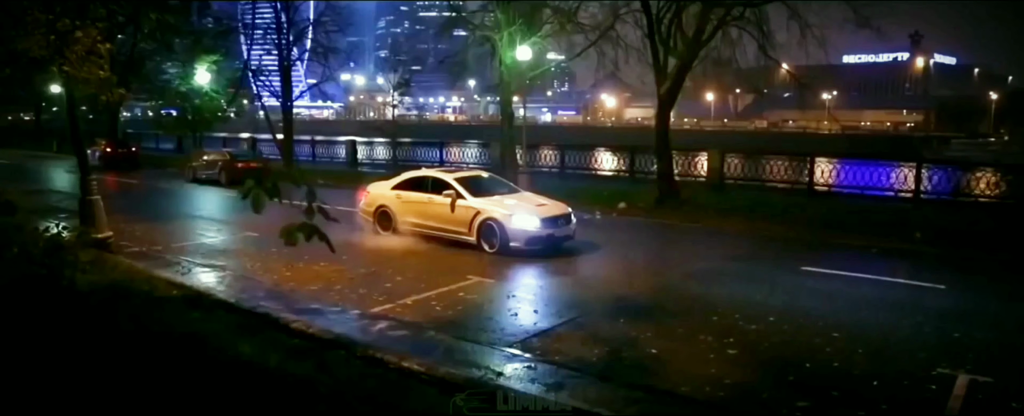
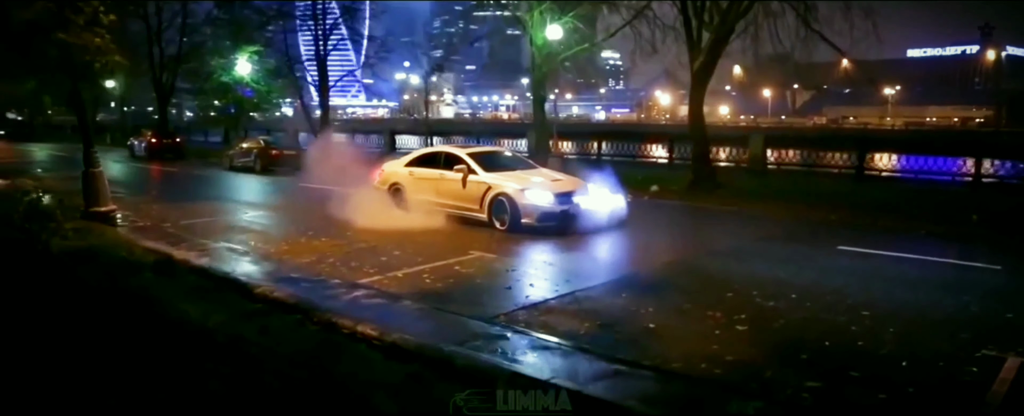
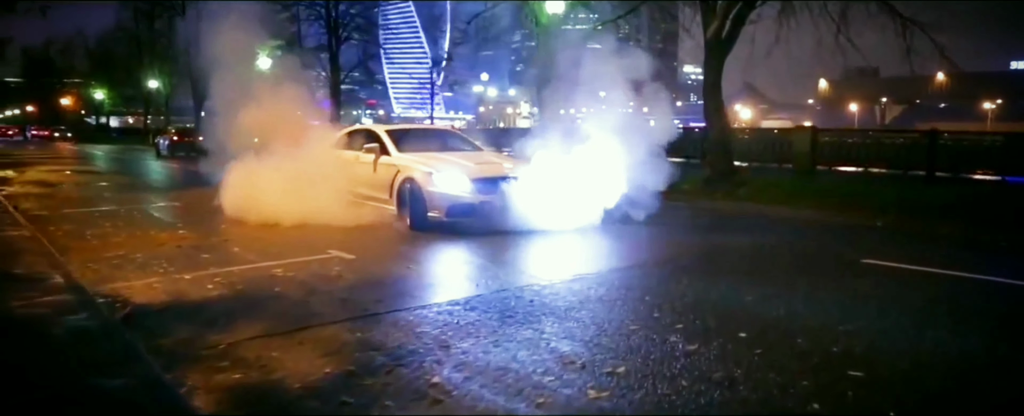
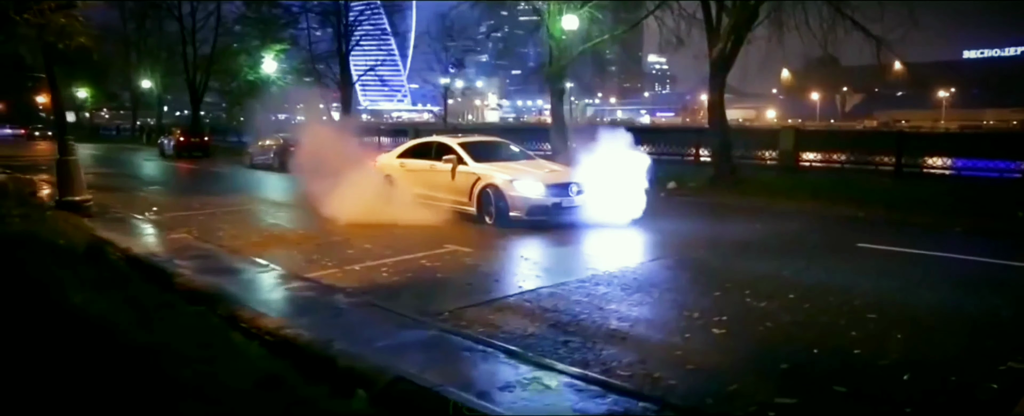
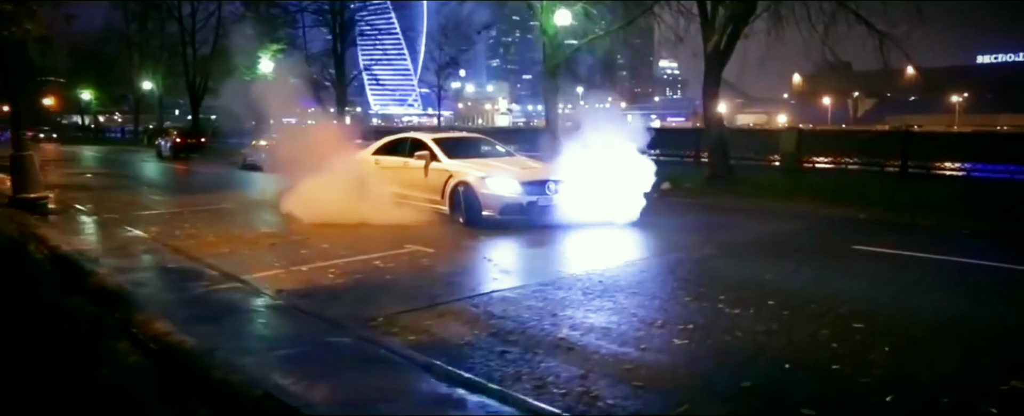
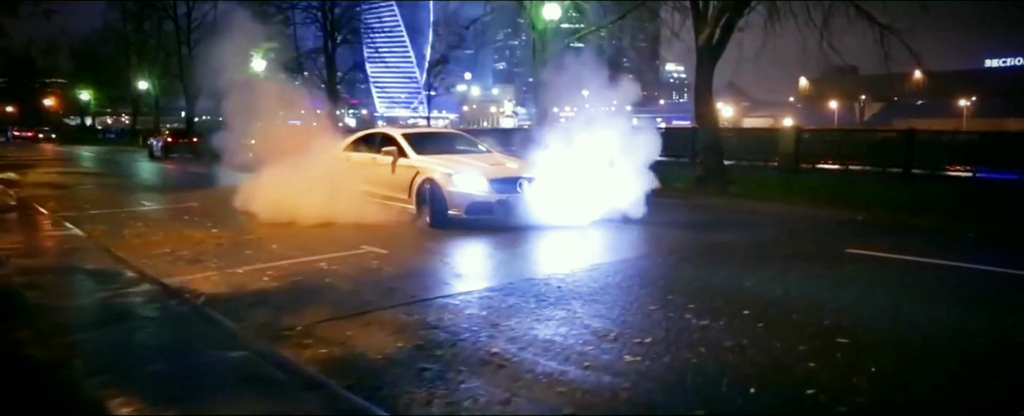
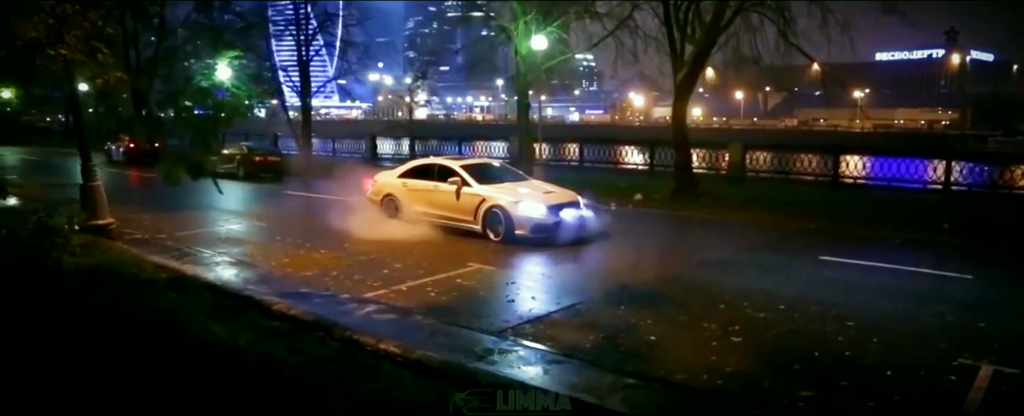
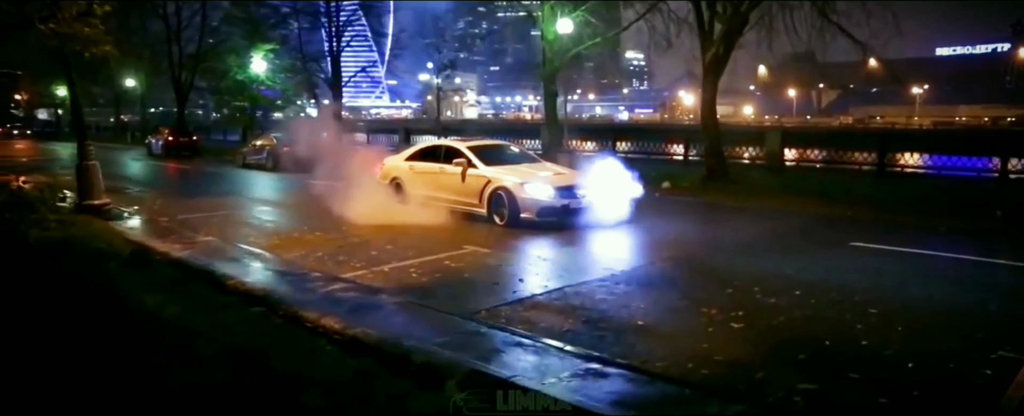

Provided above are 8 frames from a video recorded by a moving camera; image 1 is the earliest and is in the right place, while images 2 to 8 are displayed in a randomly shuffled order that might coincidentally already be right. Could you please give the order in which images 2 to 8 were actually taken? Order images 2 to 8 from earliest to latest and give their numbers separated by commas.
7, 2, 8, 4, 5, 6, 3
